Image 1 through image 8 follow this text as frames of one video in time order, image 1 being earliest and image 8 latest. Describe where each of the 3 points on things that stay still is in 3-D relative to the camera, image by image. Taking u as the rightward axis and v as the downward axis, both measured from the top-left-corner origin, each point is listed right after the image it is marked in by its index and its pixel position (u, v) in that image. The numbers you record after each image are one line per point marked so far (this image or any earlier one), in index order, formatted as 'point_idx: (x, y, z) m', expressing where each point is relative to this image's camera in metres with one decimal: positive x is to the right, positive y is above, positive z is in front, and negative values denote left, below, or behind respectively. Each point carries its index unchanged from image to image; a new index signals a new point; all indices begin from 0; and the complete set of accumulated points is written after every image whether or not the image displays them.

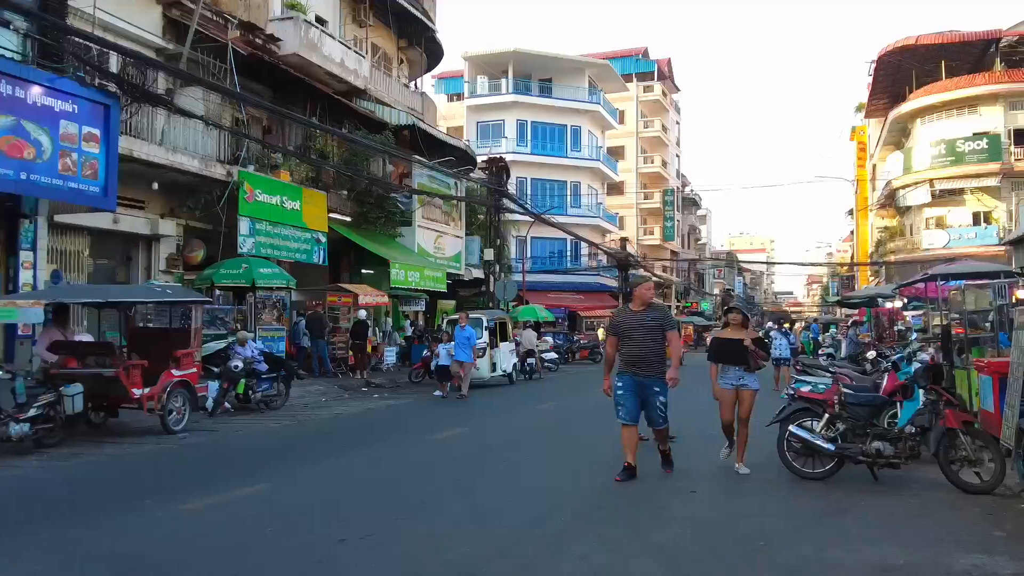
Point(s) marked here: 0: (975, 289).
0: (+5.6, 0.0, +10.2) m
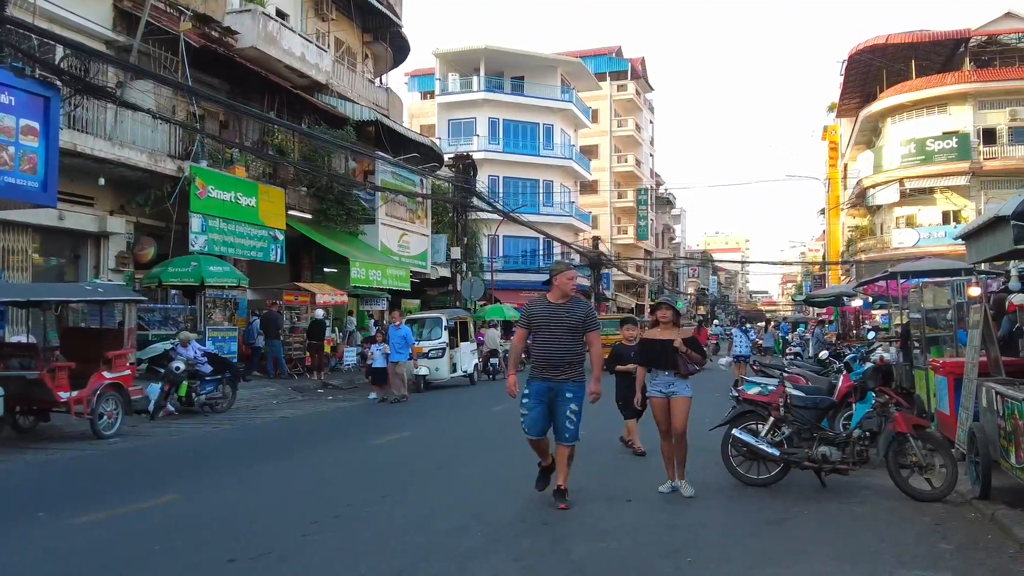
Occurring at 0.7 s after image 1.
0: (+5.0, 0.0, +9.9) m
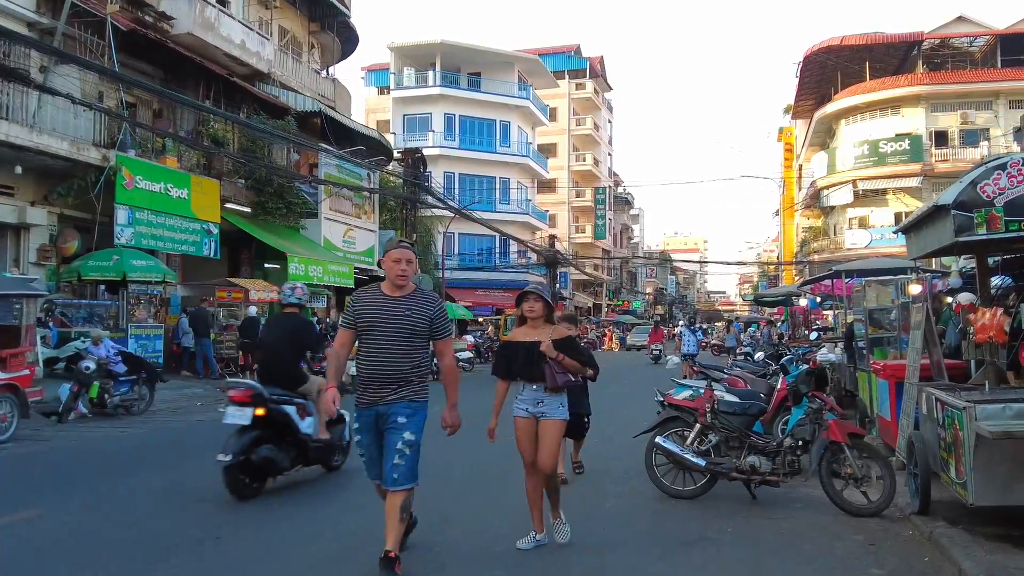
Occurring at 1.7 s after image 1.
0: (+4.2, 0.0, +9.6) m
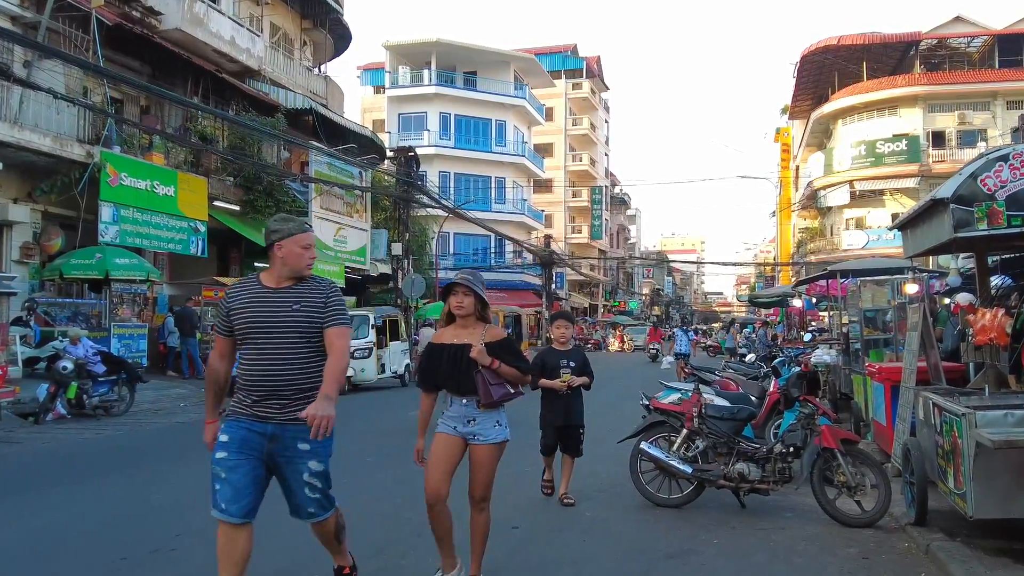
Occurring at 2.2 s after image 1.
0: (+4.0, 0.0, +9.3) m
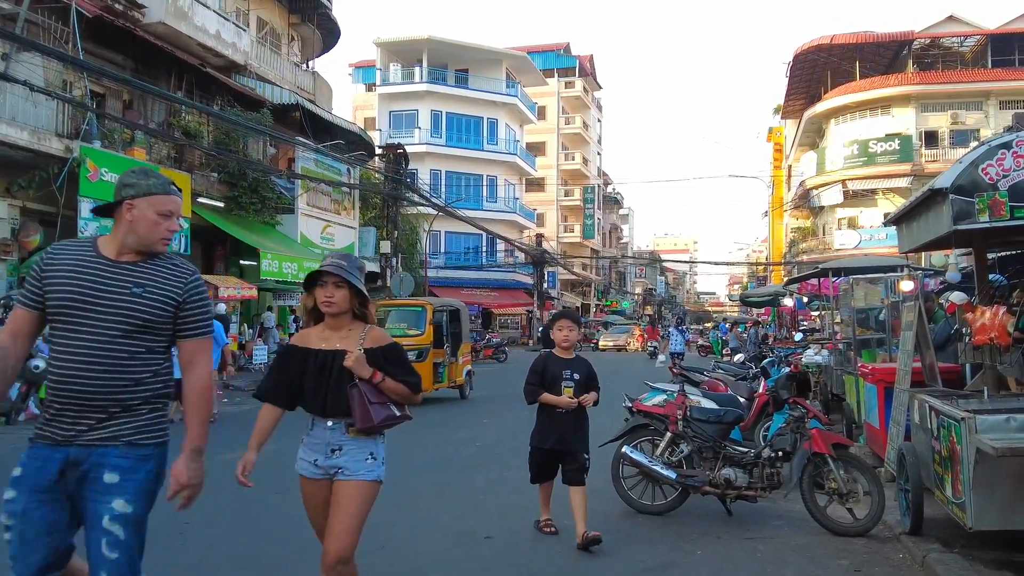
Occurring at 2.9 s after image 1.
0: (+3.9, +0.1, +9.1) m
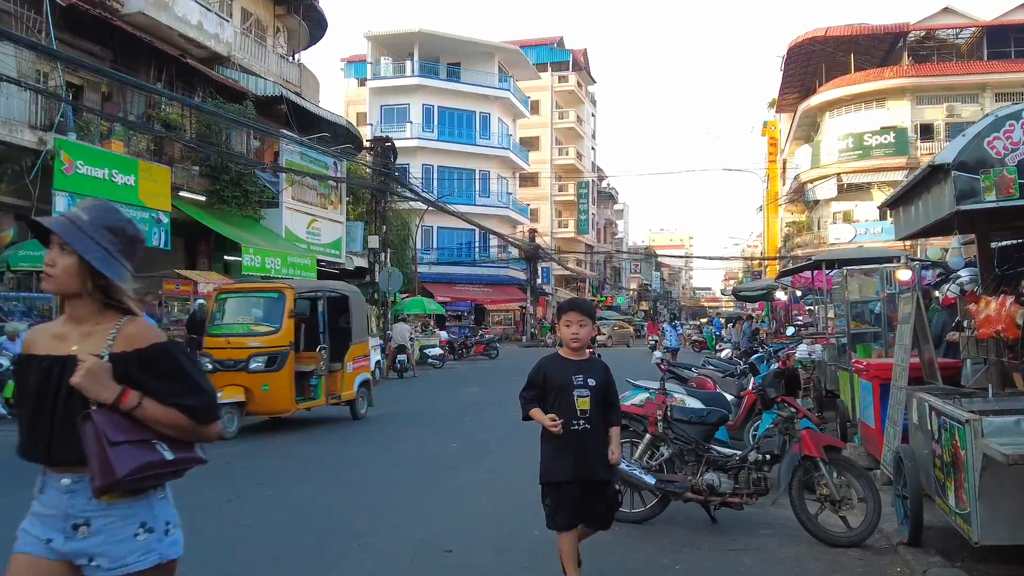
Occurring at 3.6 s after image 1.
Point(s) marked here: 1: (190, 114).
0: (+3.6, +0.1, +8.7) m
1: (-7.6, +4.1, +19.7) m
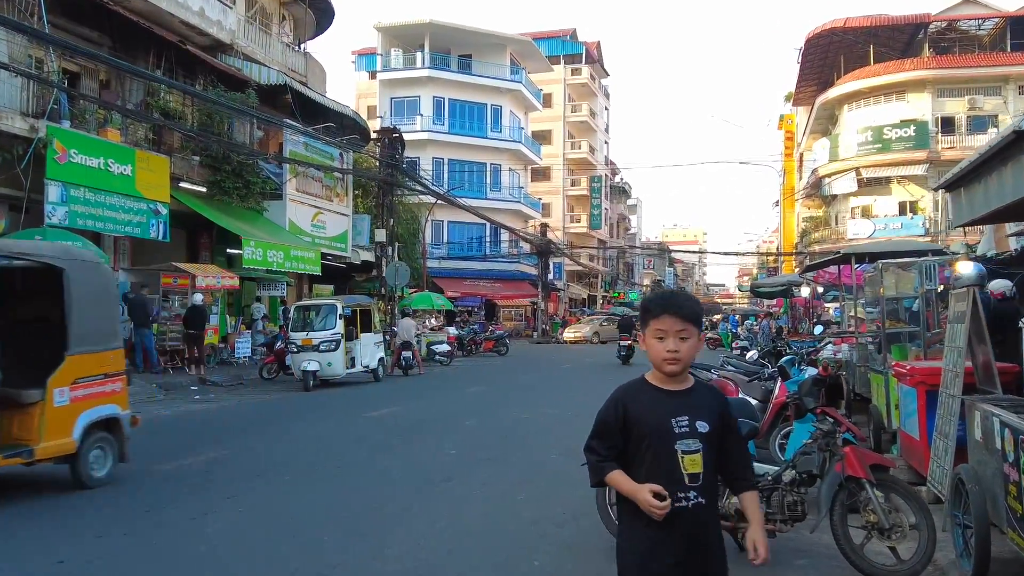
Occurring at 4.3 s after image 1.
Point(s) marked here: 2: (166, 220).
0: (+3.7, +0.2, +8.0) m
1: (-7.4, +4.3, +19.2) m
2: (-7.4, +1.4, +17.8) m
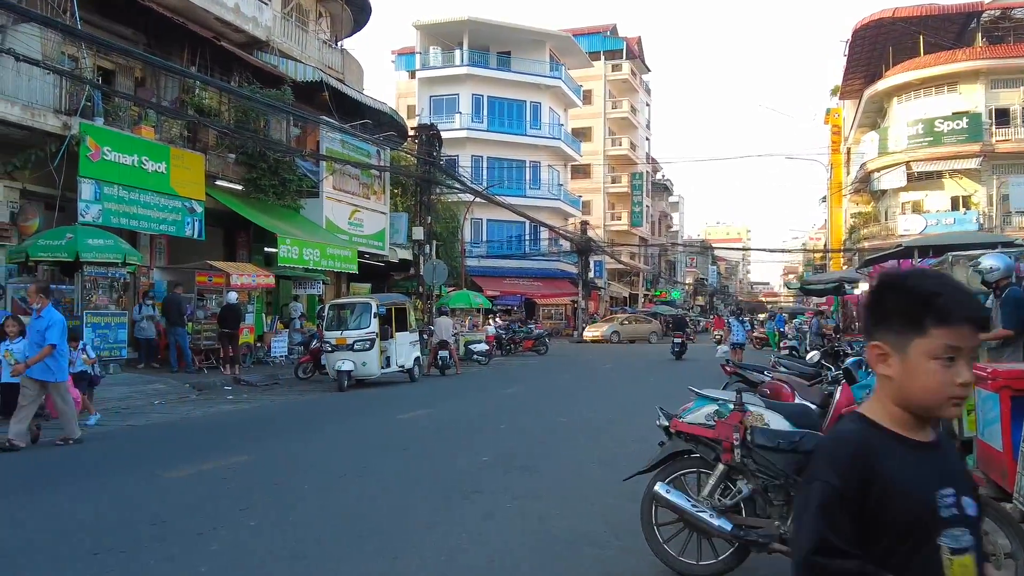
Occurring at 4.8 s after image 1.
0: (+4.0, +0.2, +7.4) m
1: (-6.5, +4.3, +19.0) m
2: (-6.6, +1.5, +17.7) m
